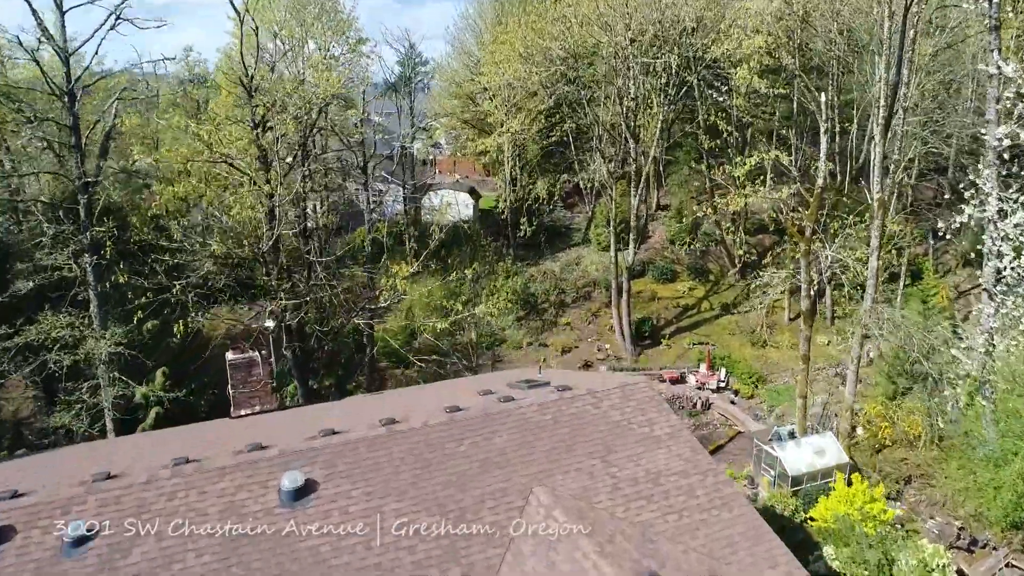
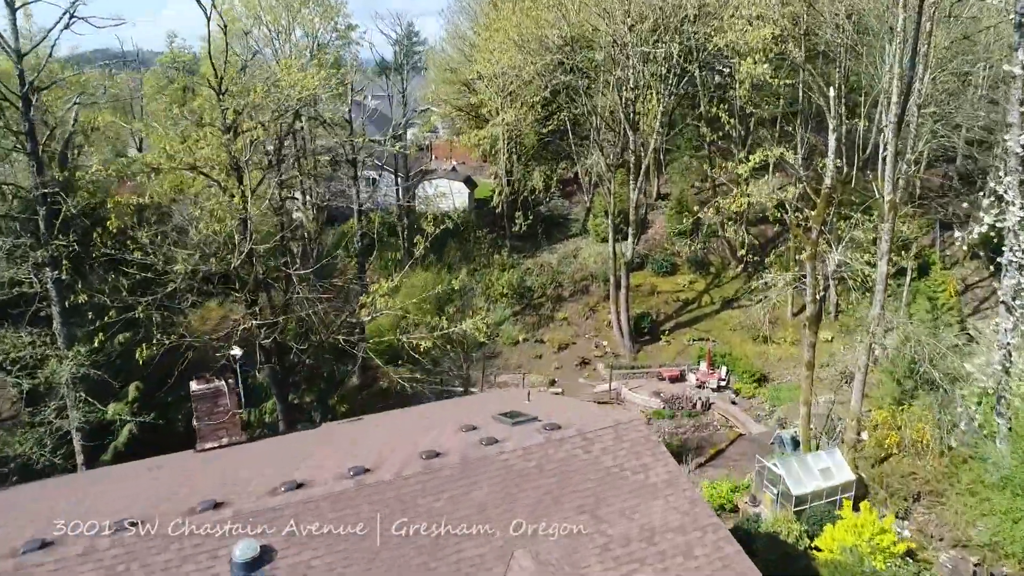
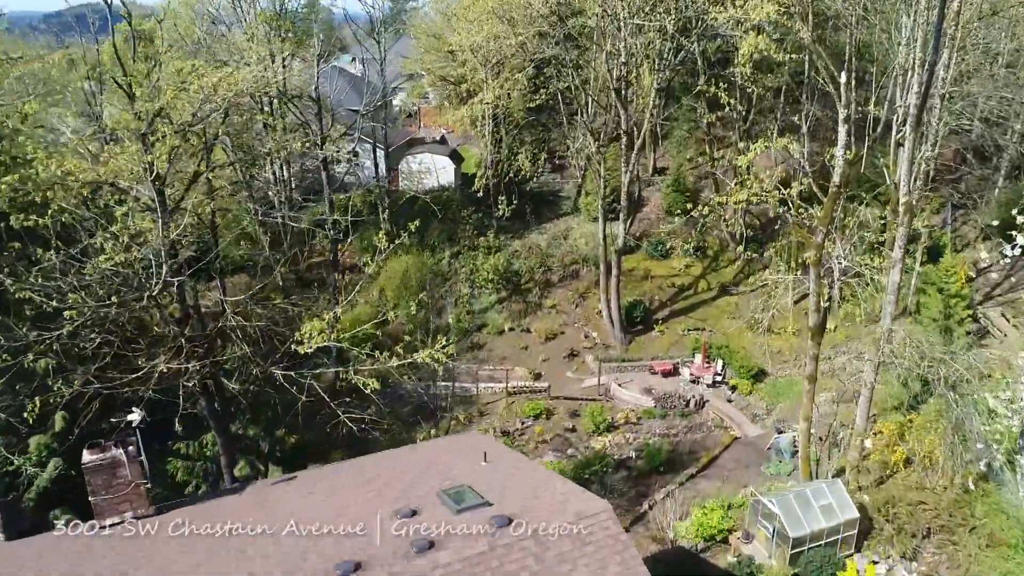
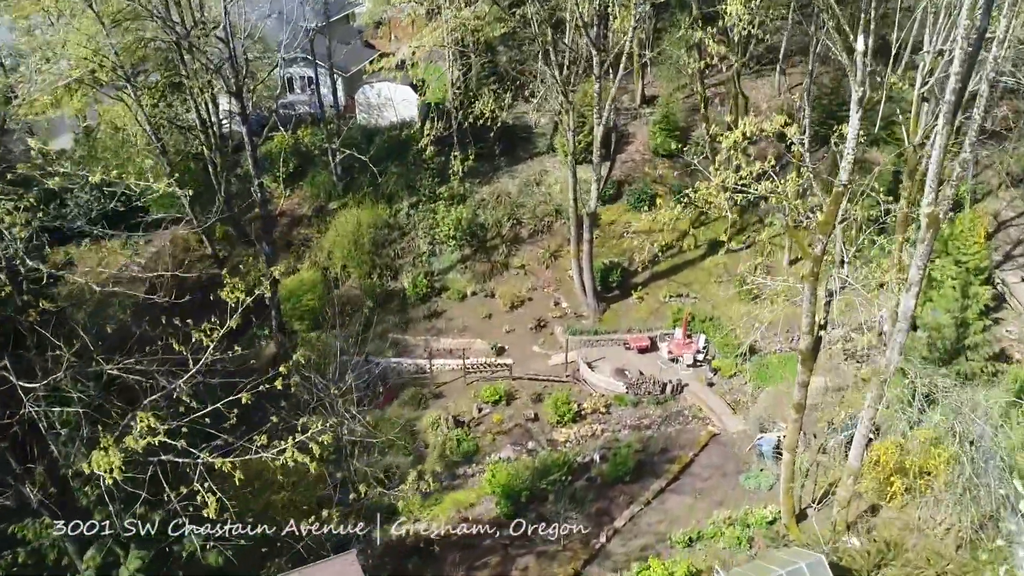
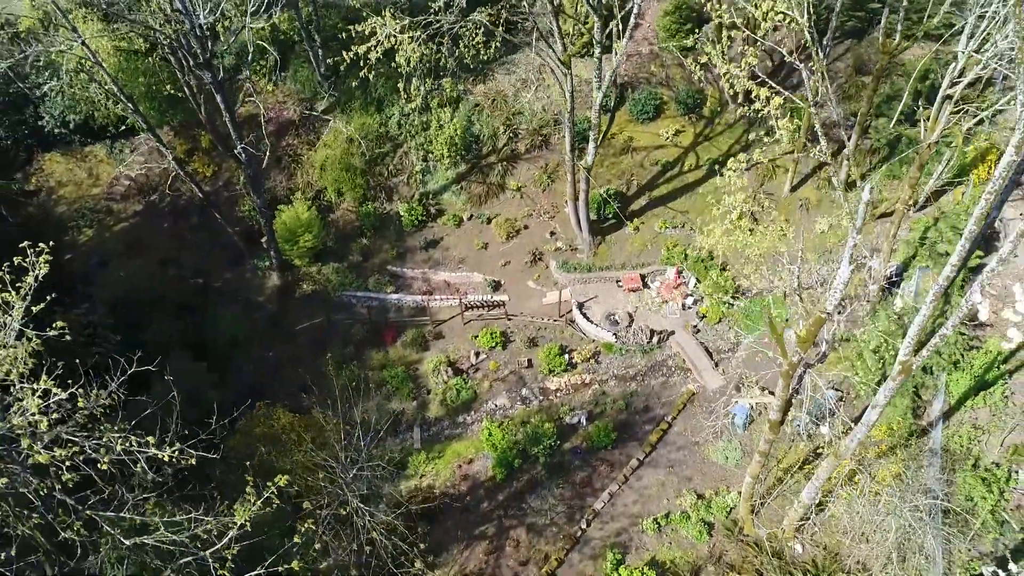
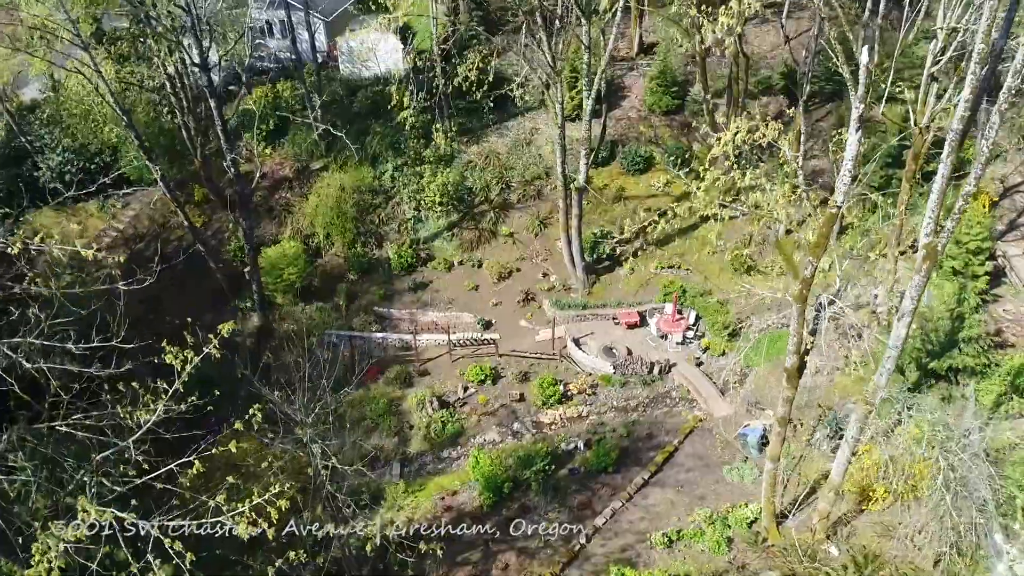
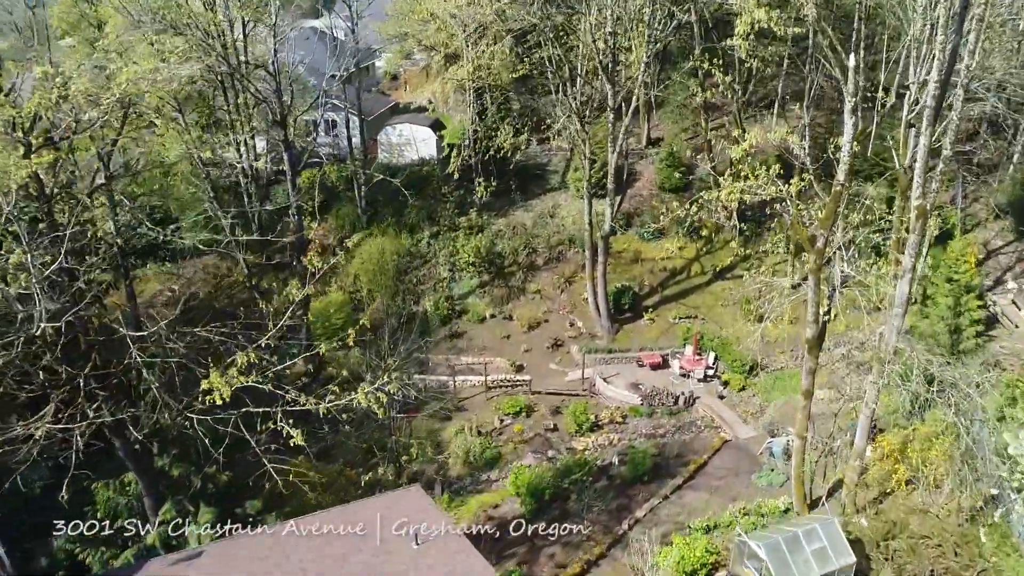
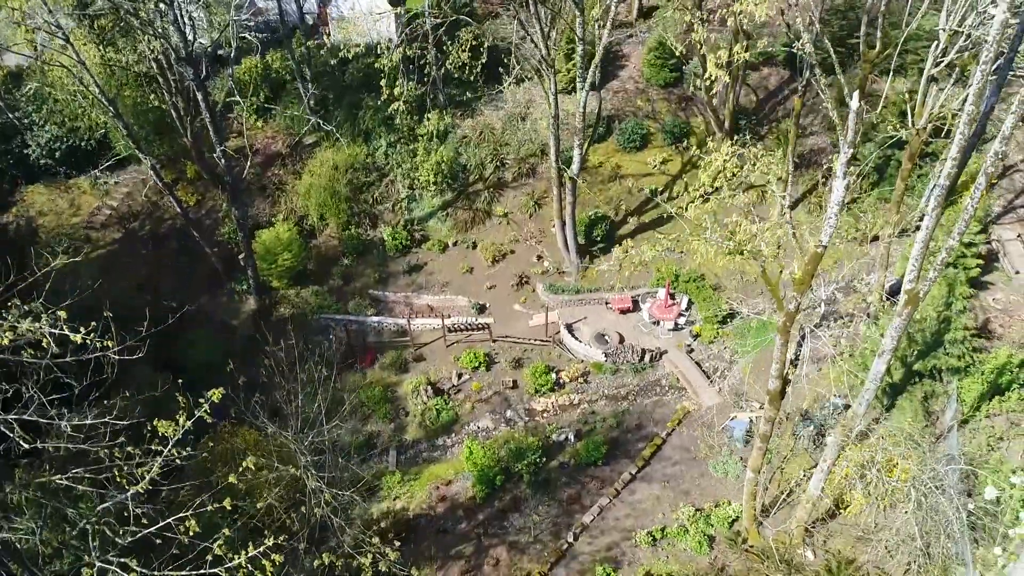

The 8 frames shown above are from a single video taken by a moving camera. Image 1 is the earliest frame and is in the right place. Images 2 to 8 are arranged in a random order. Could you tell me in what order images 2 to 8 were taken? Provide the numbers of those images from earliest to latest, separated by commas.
2, 3, 7, 4, 6, 8, 5
